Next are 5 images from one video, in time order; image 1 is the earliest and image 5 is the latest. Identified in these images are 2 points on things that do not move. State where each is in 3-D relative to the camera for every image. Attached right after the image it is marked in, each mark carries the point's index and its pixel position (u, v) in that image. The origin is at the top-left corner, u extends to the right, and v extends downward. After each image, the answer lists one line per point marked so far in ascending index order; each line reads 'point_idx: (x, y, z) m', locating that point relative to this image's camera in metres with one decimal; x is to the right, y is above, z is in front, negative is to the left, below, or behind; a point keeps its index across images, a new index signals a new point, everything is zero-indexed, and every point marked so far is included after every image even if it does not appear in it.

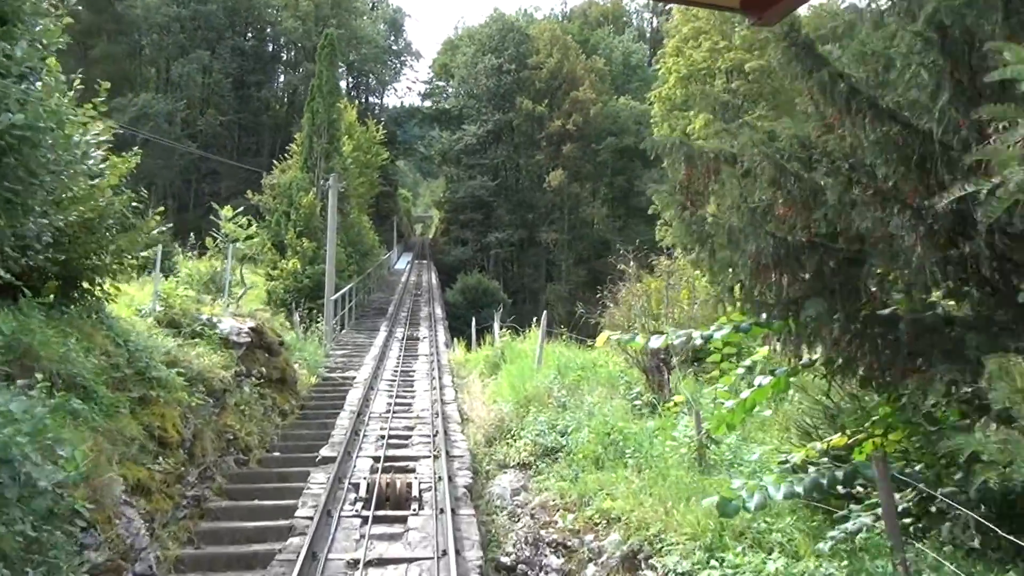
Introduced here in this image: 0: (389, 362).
0: (-2.0, -1.2, +14.6) m
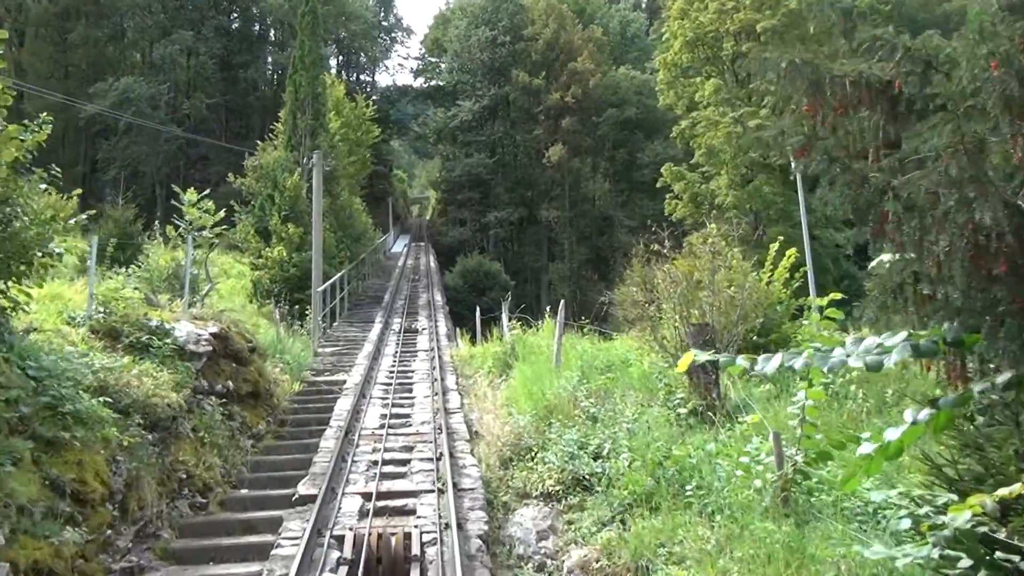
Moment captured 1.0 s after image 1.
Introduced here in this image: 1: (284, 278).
0: (-1.9, -1.1, +13.1) m
1: (-4.7, +0.2, +18.6) m
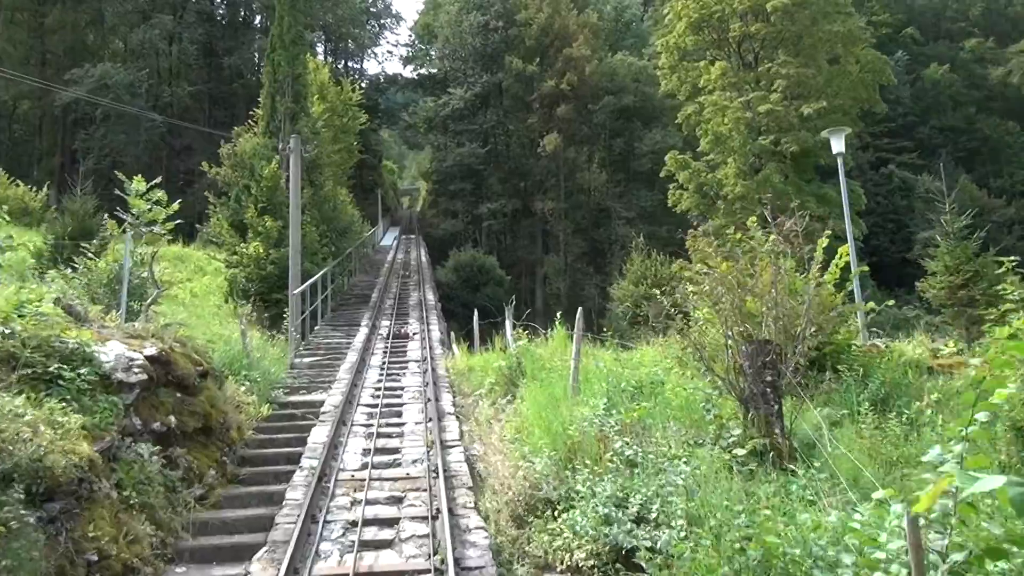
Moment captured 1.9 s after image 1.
0: (-1.8, -1.1, +11.5) m
1: (-4.7, +0.2, +17.0) m
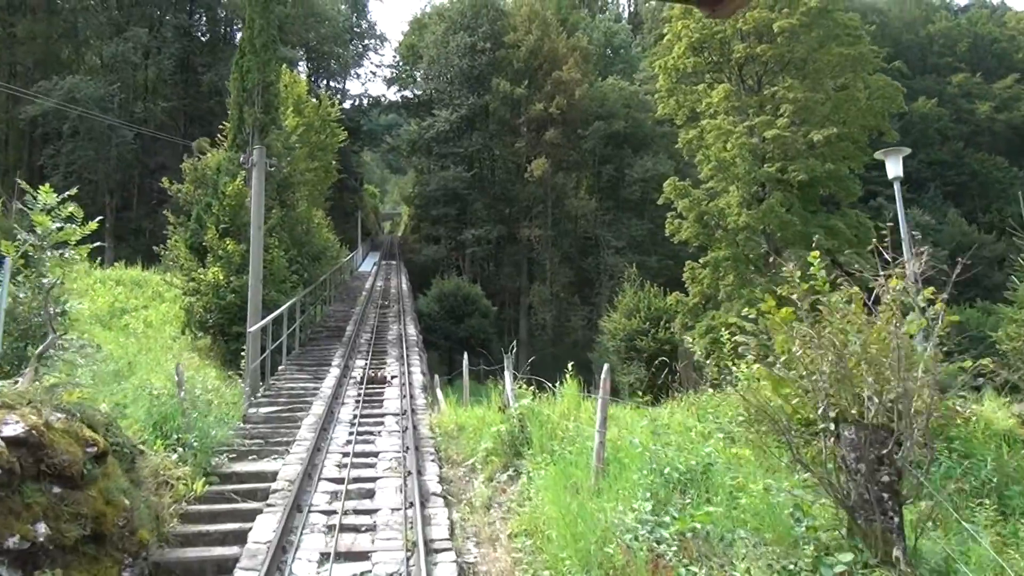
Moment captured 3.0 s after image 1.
0: (-1.9, -1.5, +9.6) m
1: (-4.8, -0.3, +15.0) m
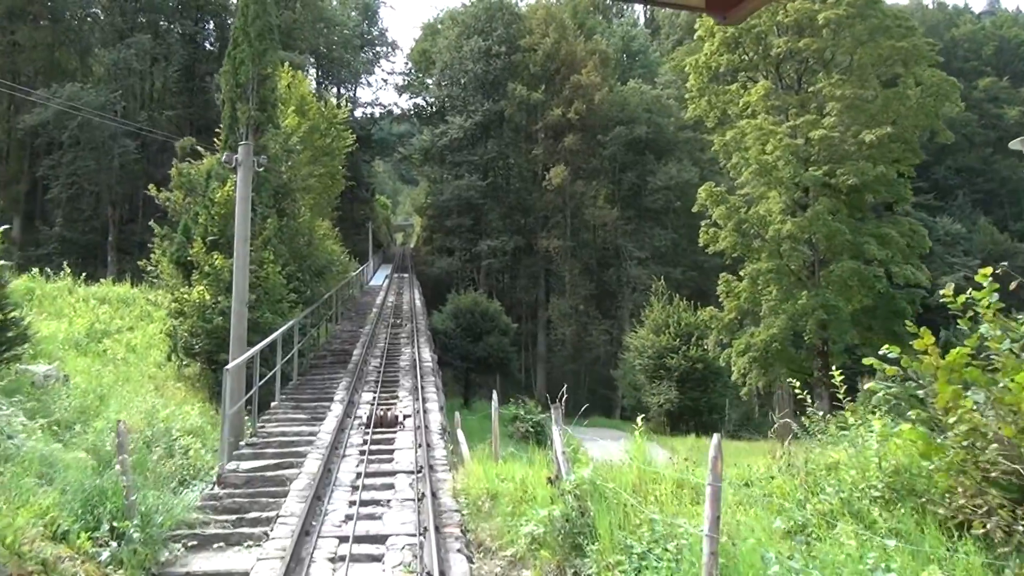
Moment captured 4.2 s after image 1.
0: (-1.5, -1.7, +7.6) m
1: (-4.4, -0.6, +13.1) m
